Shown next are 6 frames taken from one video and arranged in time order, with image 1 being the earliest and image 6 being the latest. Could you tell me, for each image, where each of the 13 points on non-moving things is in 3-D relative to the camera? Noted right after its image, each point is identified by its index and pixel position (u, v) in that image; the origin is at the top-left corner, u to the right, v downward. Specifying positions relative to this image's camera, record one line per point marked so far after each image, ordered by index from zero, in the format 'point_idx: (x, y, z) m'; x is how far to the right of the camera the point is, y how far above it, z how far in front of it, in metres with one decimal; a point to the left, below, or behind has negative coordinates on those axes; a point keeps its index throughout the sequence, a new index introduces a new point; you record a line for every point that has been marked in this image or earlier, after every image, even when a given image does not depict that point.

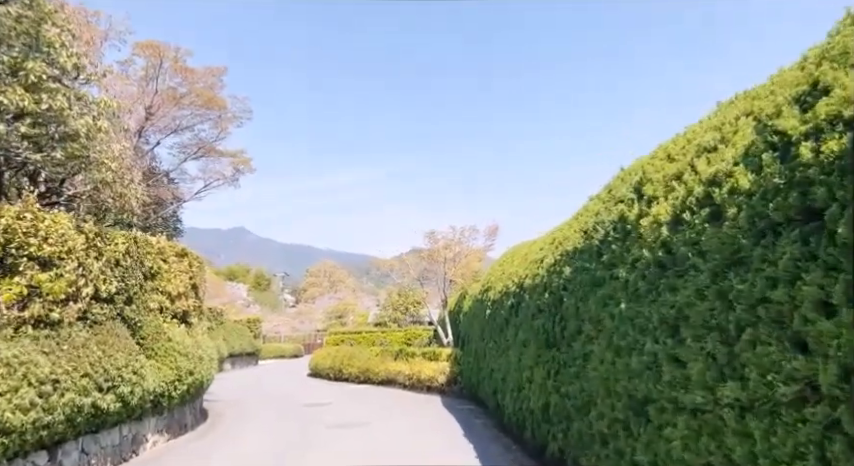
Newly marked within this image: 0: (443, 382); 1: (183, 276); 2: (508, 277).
0: (+0.4, -4.0, +15.1) m
1: (-4.6, -0.8, +10.5) m
2: (+1.3, -0.7, +8.9) m
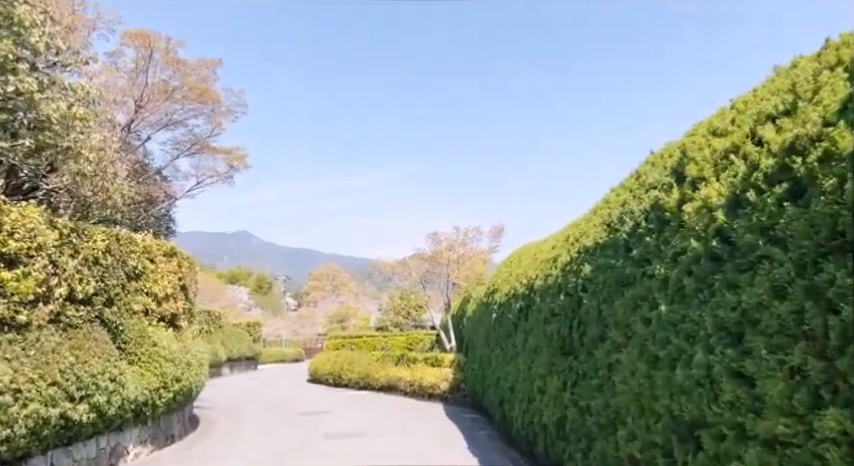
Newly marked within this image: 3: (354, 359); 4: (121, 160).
0: (+0.5, -4.0, +14.5) m
1: (-4.5, -0.8, +9.9) m
2: (+1.4, -0.6, +8.3) m
3: (-2.6, -4.4, +19.7) m
4: (-6.0, +1.4, +11.0) m
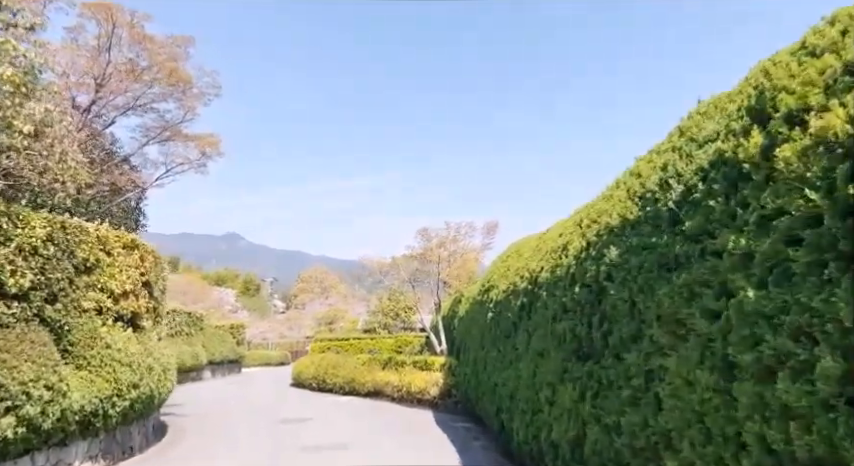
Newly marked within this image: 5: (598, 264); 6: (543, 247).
0: (+0.2, -3.9, +13.6) m
1: (-4.7, -0.6, +8.9) m
2: (+1.2, -0.5, +7.4) m
3: (-2.9, -4.3, +18.7) m
4: (-6.2, +1.6, +10.0) m
5: (+1.2, -0.2, +4.0) m
6: (+1.4, -0.2, +6.5) m
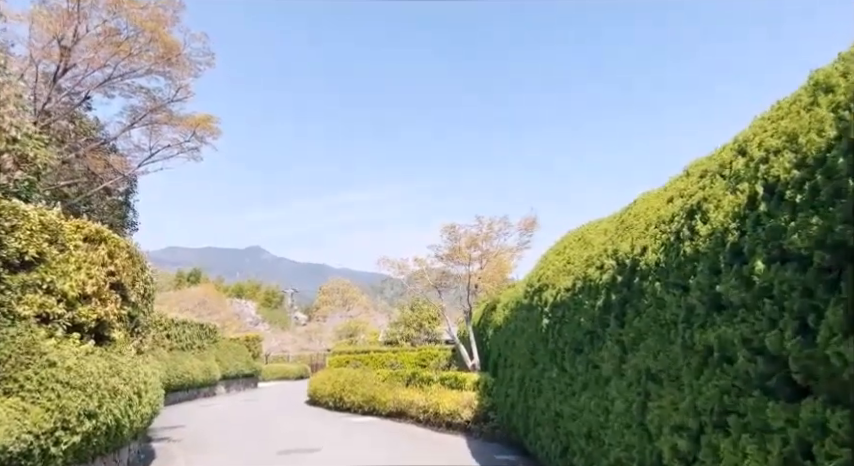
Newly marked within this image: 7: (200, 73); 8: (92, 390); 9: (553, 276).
0: (+0.9, -3.8, +11.6) m
1: (-4.3, -0.5, +7.2) m
2: (+1.6, -0.3, +5.5) m
3: (-2.1, -4.3, +16.8) m
4: (-5.7, +1.7, +8.4) m
5: (+1.5, +0.1, +2.1) m
6: (+1.7, +0.1, +4.6) m
7: (-4.8, +3.4, +11.7) m
8: (-3.8, -1.7, +6.3) m
9: (+1.5, -0.5, +6.8) m
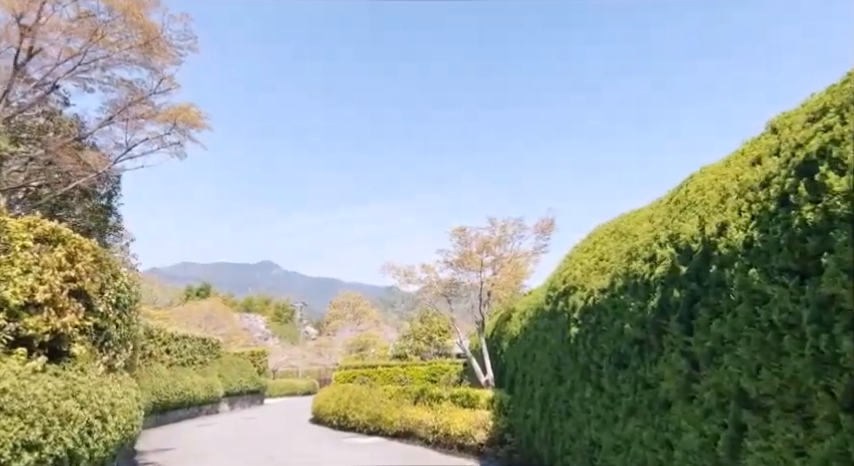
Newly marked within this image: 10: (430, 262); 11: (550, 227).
0: (+1.0, -3.9, +10.4) m
1: (-4.2, -0.5, +6.2) m
2: (+1.6, -0.1, +4.4) m
3: (-1.8, -4.5, +15.7) m
4: (-5.7, +1.7, +7.5) m
5: (+1.4, +0.3, +1.0) m
6: (+1.7, +0.2, +3.5) m
7: (-4.7, +3.3, +10.9) m
8: (-3.7, -1.7, +5.3) m
9: (+1.6, -0.4, +5.7) m
10: (+0.1, -1.1, +19.4) m
11: (+4.2, 0.0, +20.0) m
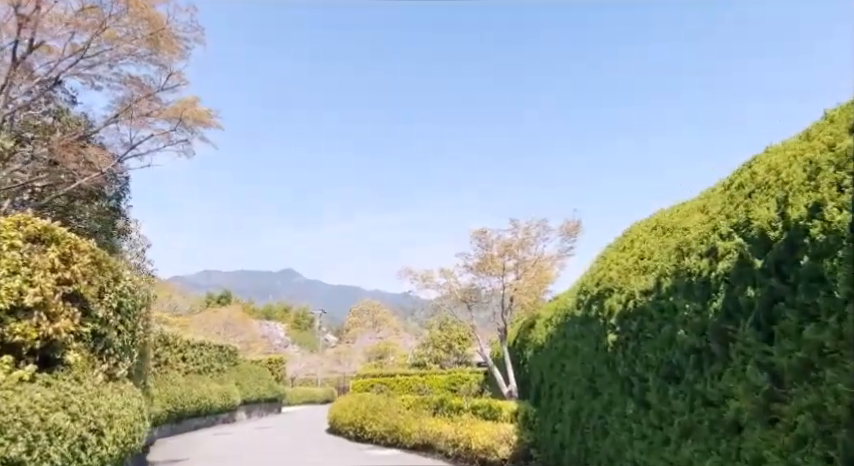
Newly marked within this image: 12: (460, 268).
0: (+1.4, -3.9, +9.8) m
1: (-4.0, -0.5, +5.8) m
2: (+1.8, -0.1, +3.8) m
3: (-1.3, -4.6, +15.1) m
4: (-5.4, +1.7, +7.1) m
5: (+1.5, +0.4, +0.4) m
6: (+1.8, +0.3, +2.9) m
7: (-4.3, +3.3, +10.5) m
8: (-3.5, -1.7, +4.8) m
9: (+1.8, -0.4, +5.1) m
10: (+0.7, -1.2, +18.8) m
11: (+4.8, -0.2, +19.3) m
12: (+1.1, -1.3, +18.5) m
